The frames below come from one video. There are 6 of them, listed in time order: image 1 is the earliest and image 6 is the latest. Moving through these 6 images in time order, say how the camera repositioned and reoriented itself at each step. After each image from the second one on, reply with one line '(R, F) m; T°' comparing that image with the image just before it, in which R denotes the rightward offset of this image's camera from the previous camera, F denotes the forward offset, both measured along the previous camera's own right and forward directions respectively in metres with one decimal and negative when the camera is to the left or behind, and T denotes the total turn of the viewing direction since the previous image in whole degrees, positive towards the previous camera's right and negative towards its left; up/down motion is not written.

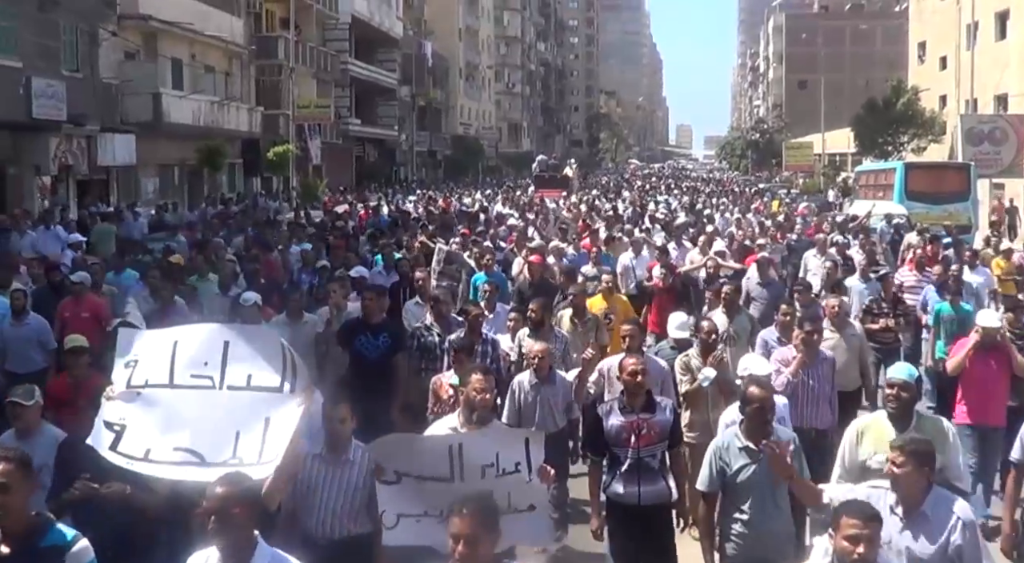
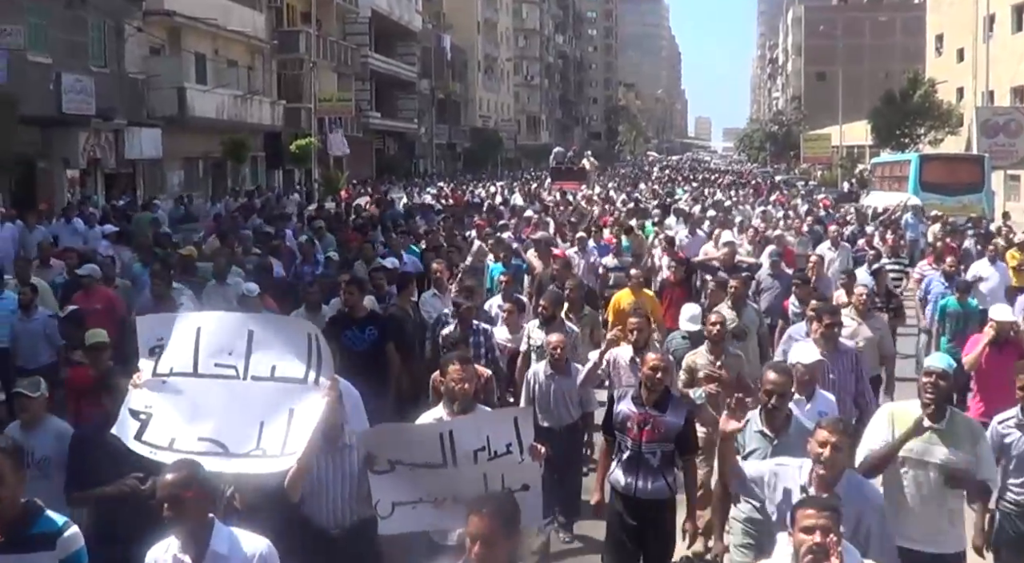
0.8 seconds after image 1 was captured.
(0.0, -0.2) m; -1°
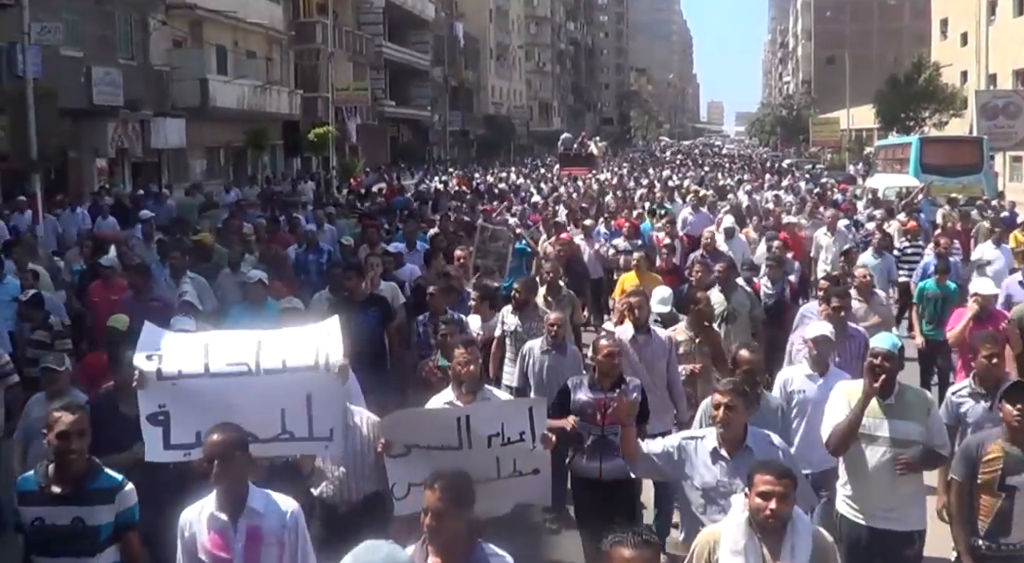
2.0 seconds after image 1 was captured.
(0.0, -0.5) m; -1°
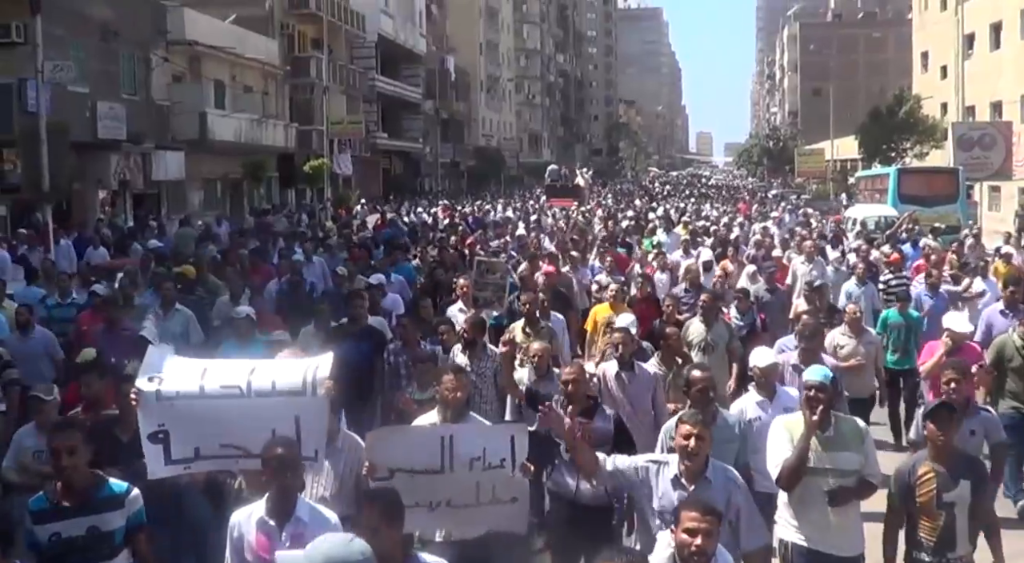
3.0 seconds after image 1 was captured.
(0.0, -0.4) m; 0°
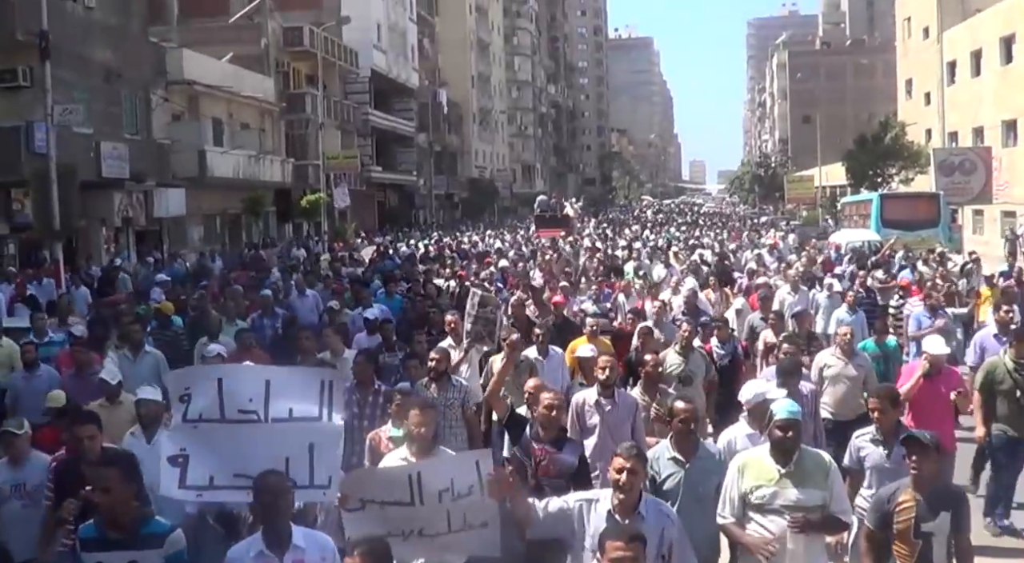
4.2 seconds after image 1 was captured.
(0.0, -0.3) m; 0°
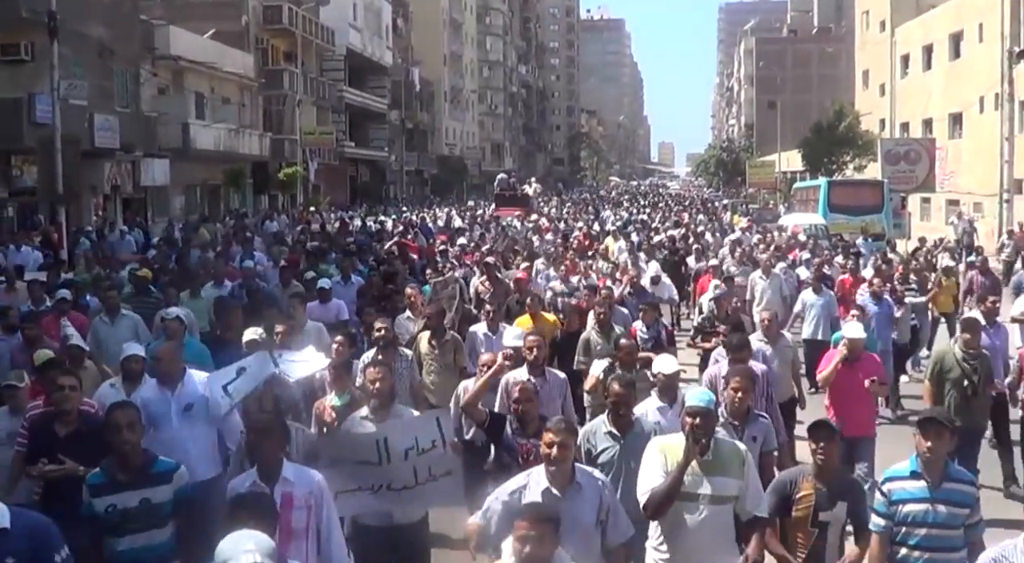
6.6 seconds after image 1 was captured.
(0.0, -0.8) m; +2°
